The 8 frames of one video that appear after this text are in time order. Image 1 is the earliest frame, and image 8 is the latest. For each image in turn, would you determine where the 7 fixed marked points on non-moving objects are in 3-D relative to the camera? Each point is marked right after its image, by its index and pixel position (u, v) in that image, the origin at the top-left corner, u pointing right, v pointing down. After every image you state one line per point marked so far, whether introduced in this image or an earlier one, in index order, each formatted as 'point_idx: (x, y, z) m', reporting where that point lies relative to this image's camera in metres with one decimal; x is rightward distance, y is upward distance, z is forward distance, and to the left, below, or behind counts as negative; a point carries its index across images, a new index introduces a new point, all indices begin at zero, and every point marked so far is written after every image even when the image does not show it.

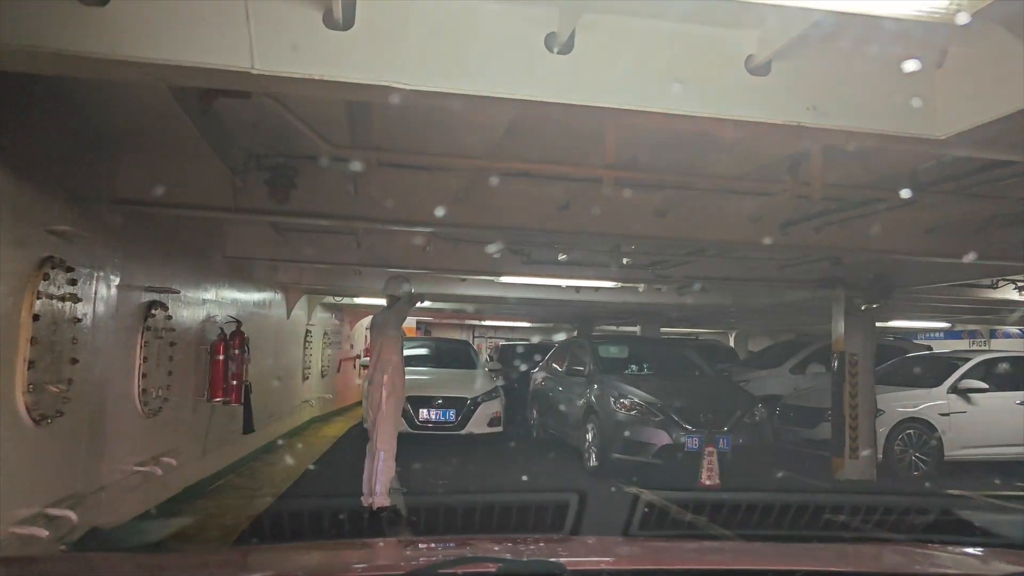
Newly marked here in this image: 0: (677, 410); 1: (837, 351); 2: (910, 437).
0: (+1.9, -1.5, +9.8) m
1: (+3.9, -0.8, +10.0) m
2: (+5.3, -2.0, +11.0) m
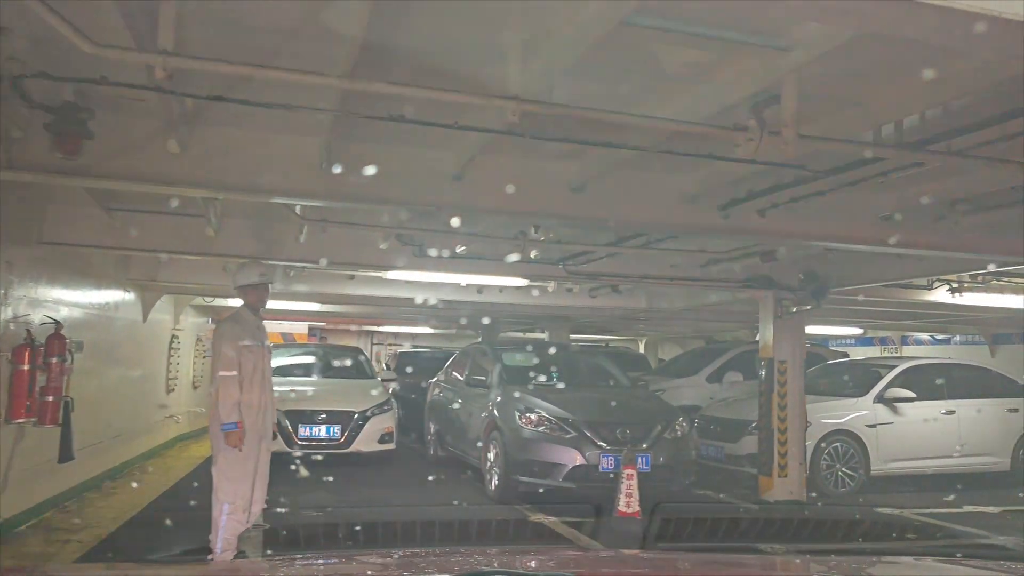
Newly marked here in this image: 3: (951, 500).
0: (+0.8, -1.4, +8.6) m
1: (+2.8, -0.8, +9.0) m
2: (+4.0, -2.0, +10.1) m
3: (+5.4, -2.6, +10.1) m
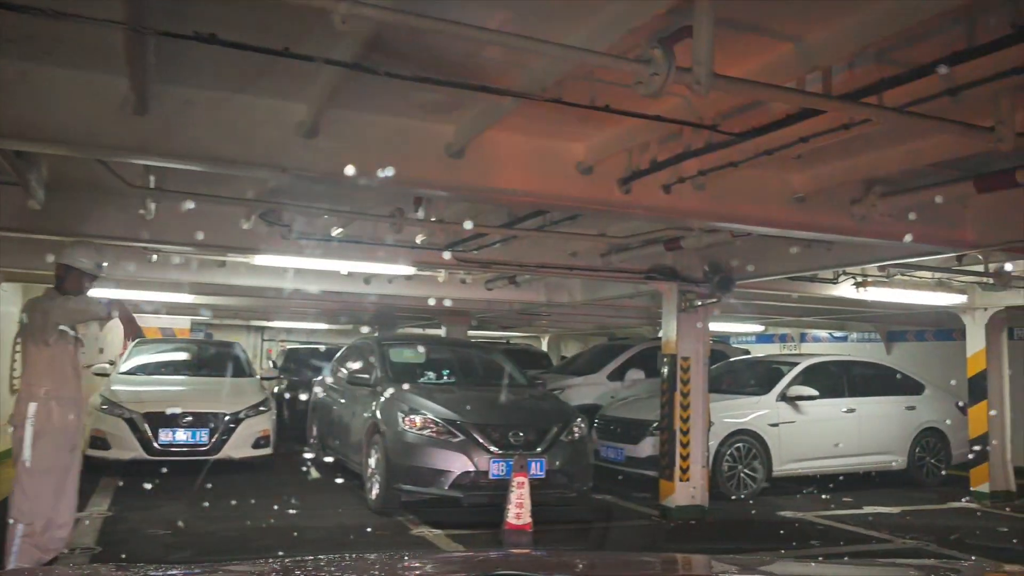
0: (-0.3, -1.3, +7.8) m
1: (+1.6, -0.7, +8.5) m
2: (+2.7, -1.9, +9.7) m
3: (+4.1, -2.5, +9.9) m
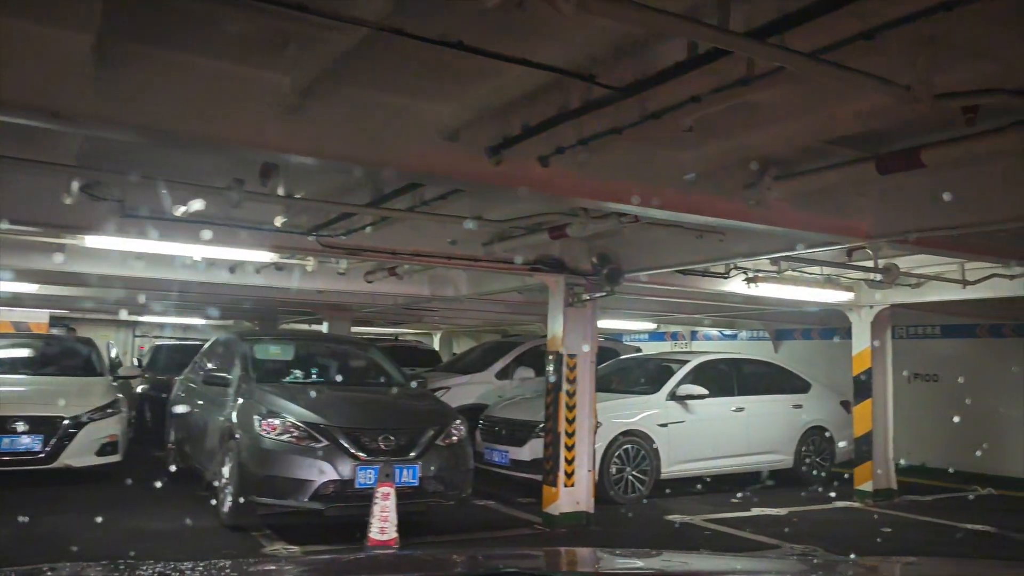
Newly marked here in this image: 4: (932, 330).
0: (-1.4, -1.2, +7.1) m
1: (+0.4, -0.6, +7.9) m
2: (+1.3, -1.9, +9.3) m
3: (+2.7, -2.5, +9.6) m
4: (+6.2, -0.6, +12.1) m
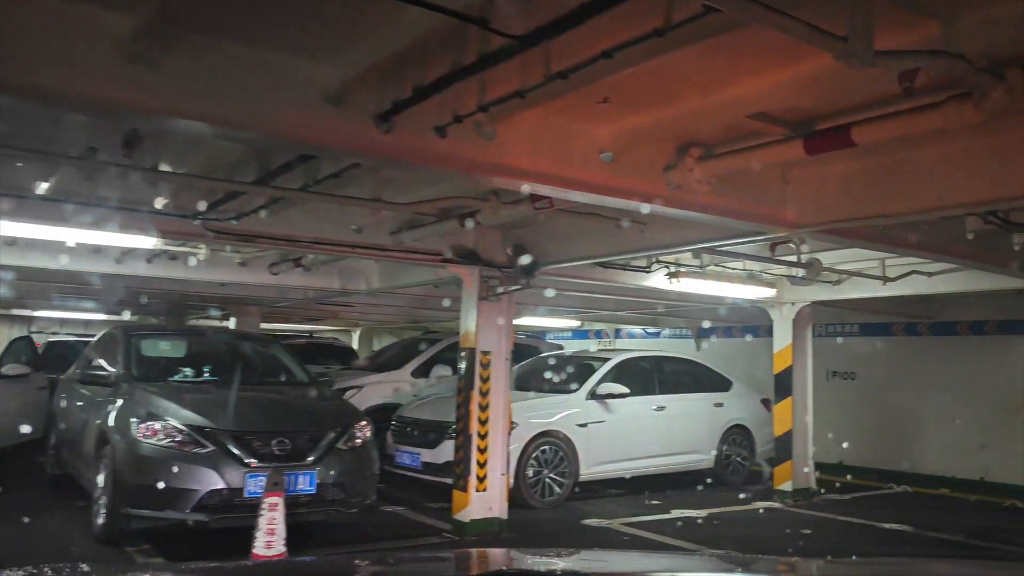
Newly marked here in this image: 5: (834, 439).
0: (-2.2, -1.2, +6.4) m
1: (-0.4, -0.5, +7.5) m
2: (+0.4, -1.8, +8.9) m
3: (+1.7, -2.4, +9.4) m
4: (+5.0, -0.6, +12.1) m
5: (+4.8, -2.3, +12.2) m
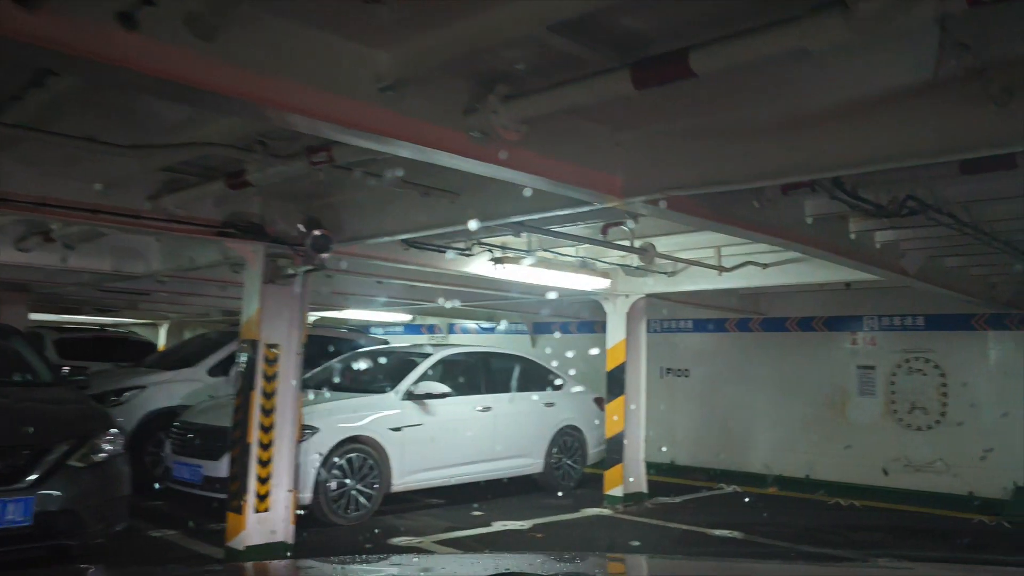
0: (-3.5, -1.0, +4.9) m
1: (-2.0, -0.4, +6.2) m
2: (-1.5, -1.7, +7.8) m
3: (-0.3, -2.3, +8.5) m
4: (+2.5, -0.5, +11.8) m
5: (+2.2, -2.2, +11.8) m
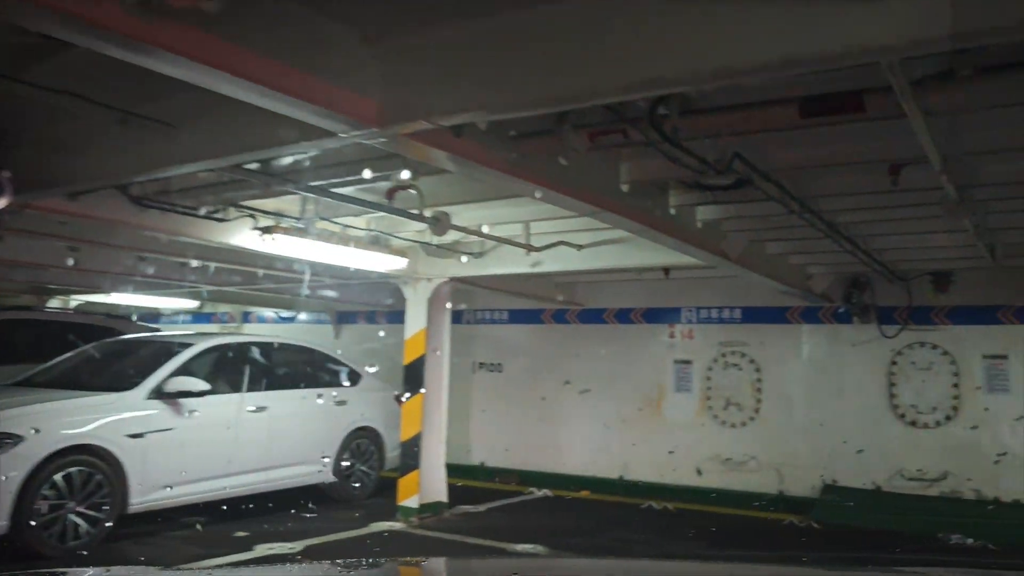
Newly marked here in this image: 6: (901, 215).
0: (-4.7, -0.7, +2.9) m
1: (-3.4, -0.2, +4.5) m
2: (-3.3, -1.4, +6.2) m
3: (-2.3, -2.1, +7.1) m
4: (-0.2, -0.3, +10.9) m
5: (-0.5, -2.0, +10.9) m
6: (+2.5, +0.5, +5.4) m
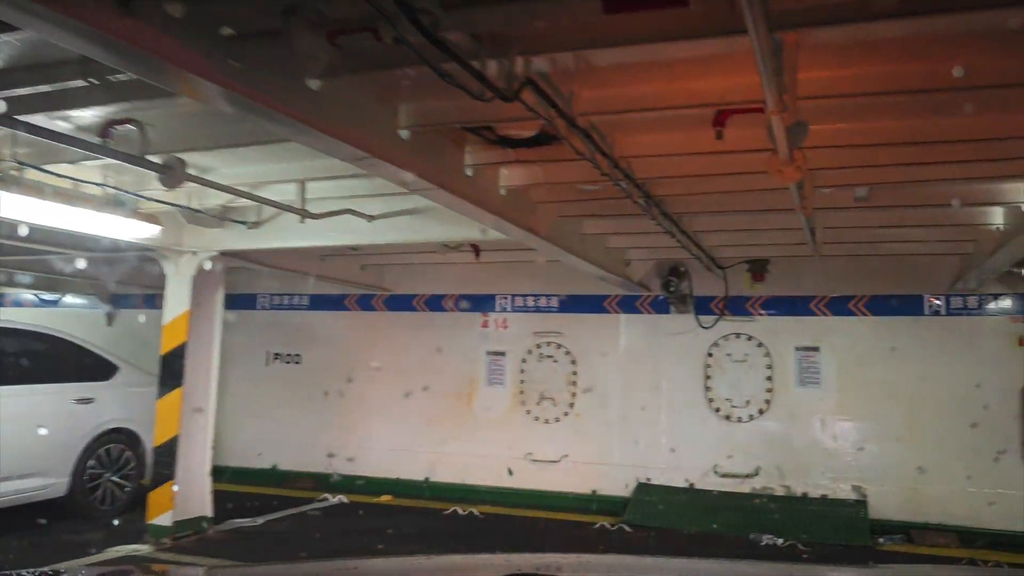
0: (-5.4, -0.5, +1.0) m
1: (-4.5, 0.0, +2.8) m
2: (-4.7, -1.2, +4.4) m
3: (-3.9, -1.9, +5.5) m
4: (-2.5, -0.1, +9.7) m
5: (-2.9, -1.8, +9.6) m
6: (+1.2, +0.6, +4.8) m
